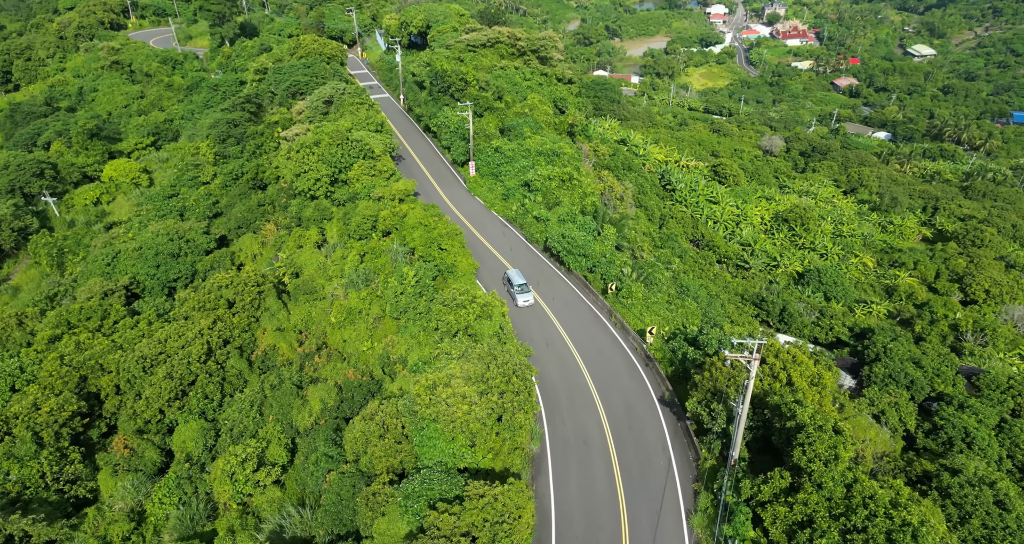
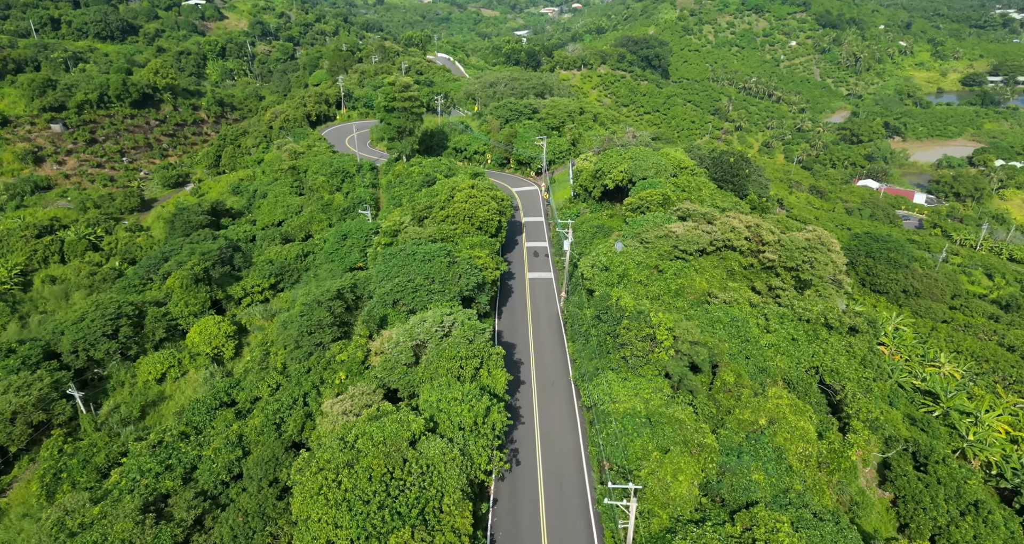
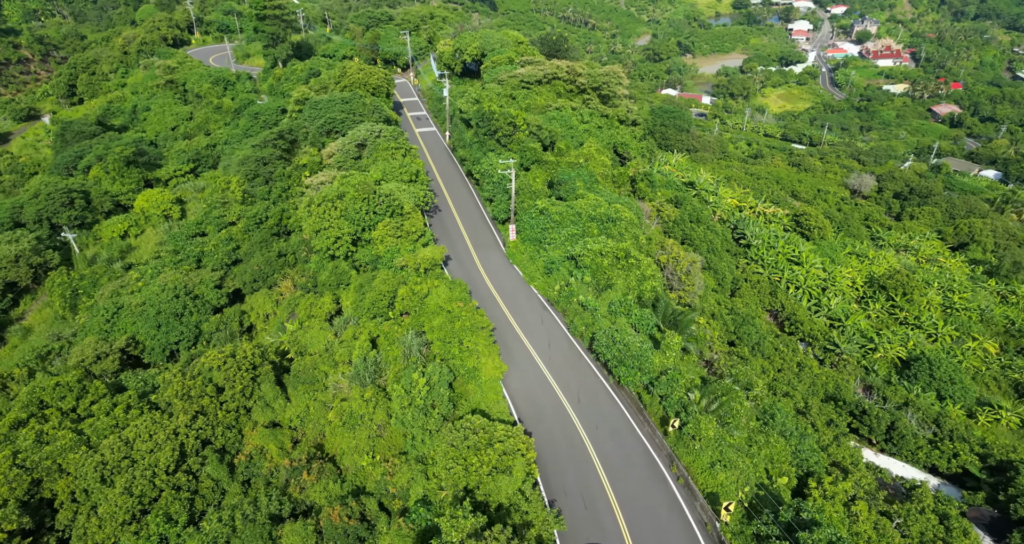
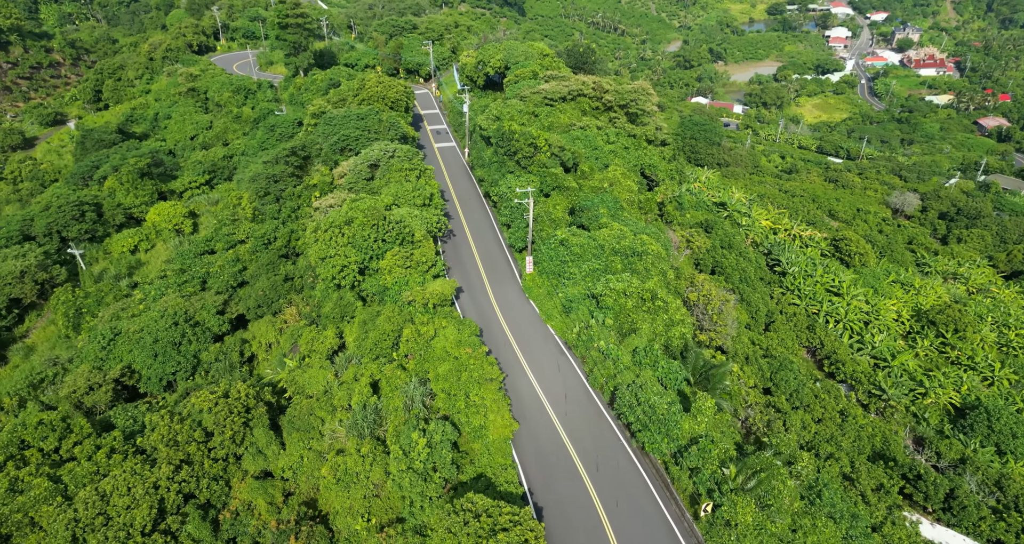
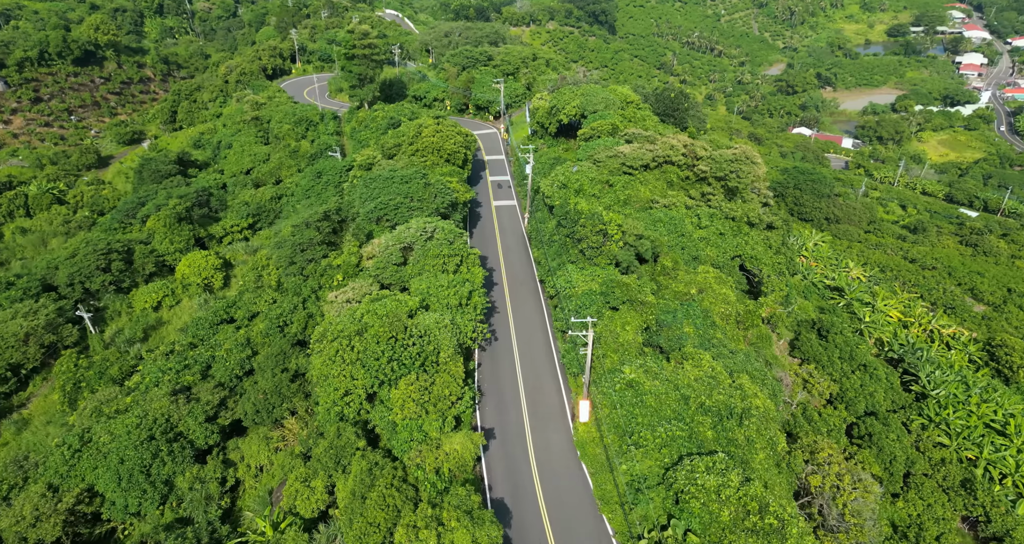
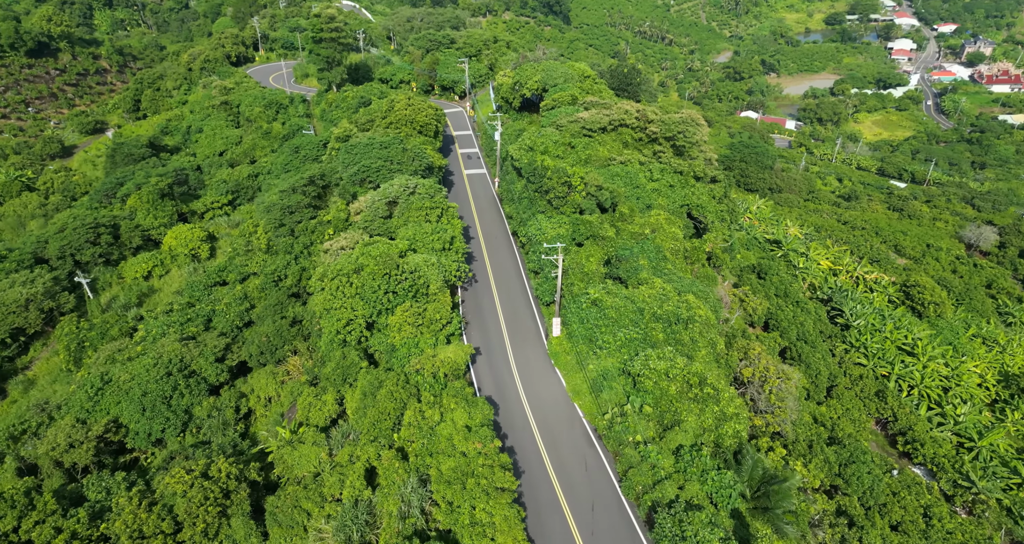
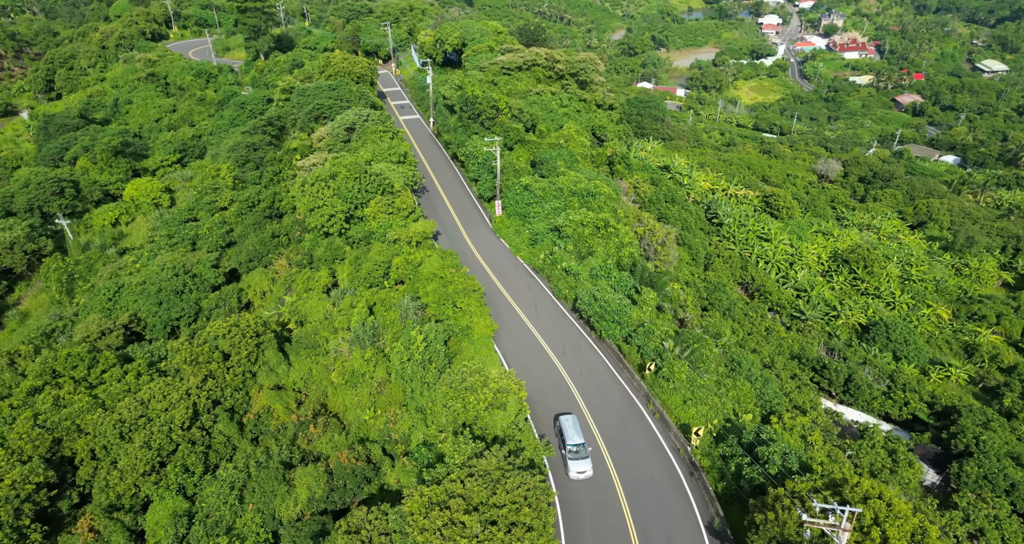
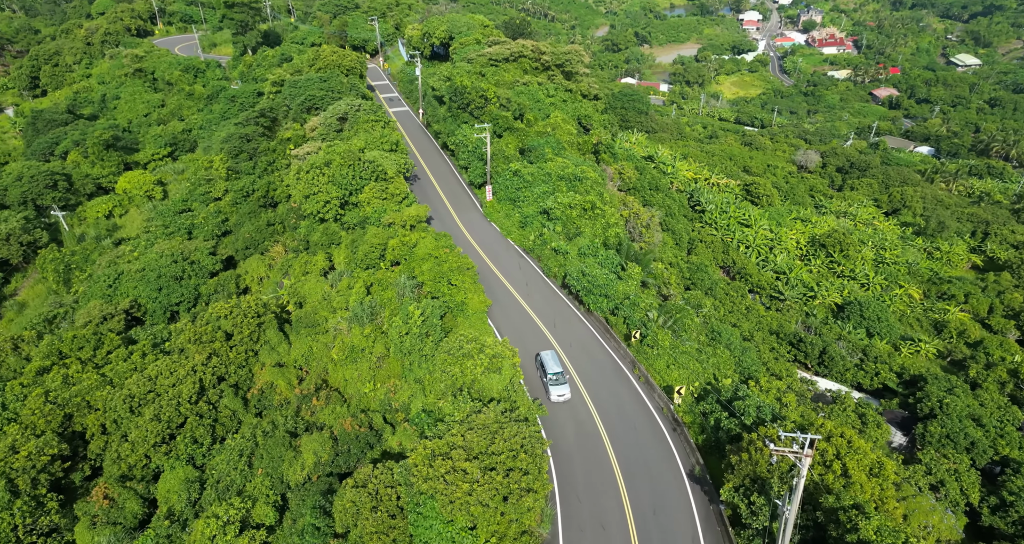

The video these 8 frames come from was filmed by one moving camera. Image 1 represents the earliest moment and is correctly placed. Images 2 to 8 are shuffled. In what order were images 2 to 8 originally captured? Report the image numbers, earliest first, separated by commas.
8, 7, 3, 4, 6, 5, 2
